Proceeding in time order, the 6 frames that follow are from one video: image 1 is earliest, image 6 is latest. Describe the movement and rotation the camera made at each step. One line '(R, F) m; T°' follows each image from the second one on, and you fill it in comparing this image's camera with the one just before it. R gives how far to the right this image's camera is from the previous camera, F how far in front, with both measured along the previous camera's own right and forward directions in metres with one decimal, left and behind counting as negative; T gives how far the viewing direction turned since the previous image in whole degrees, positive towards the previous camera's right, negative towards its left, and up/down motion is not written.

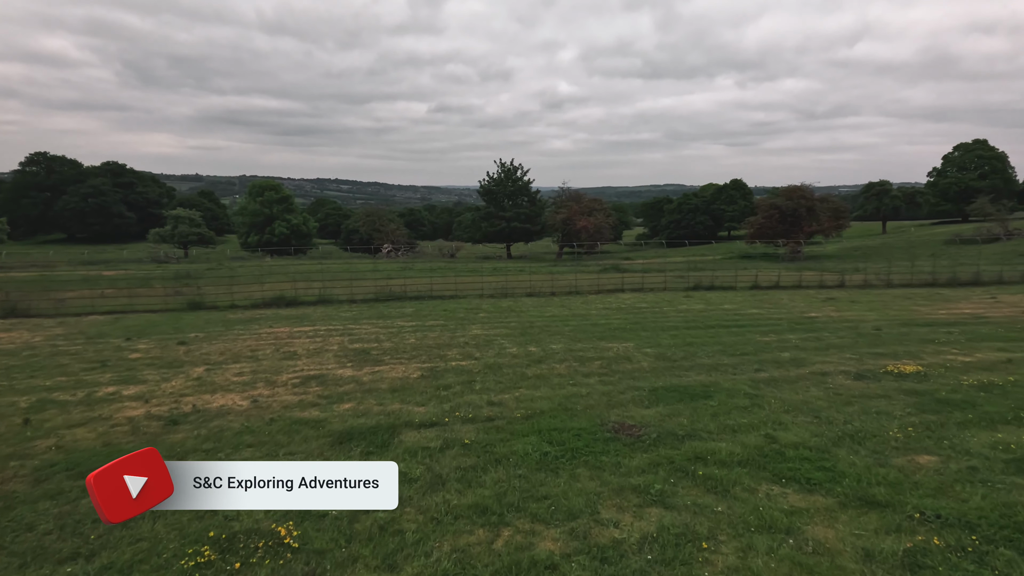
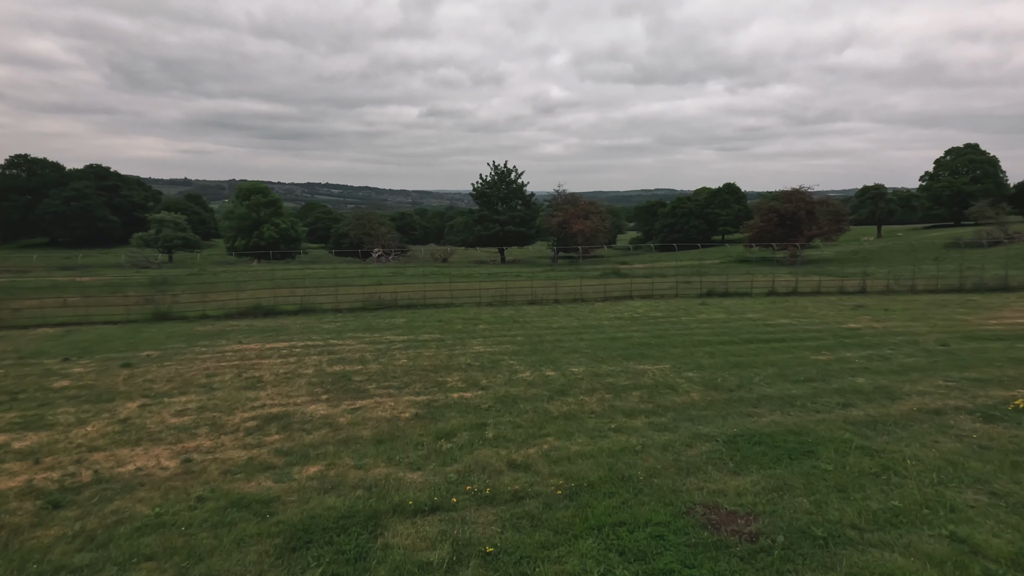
(-0.4, +2.2) m; +1°
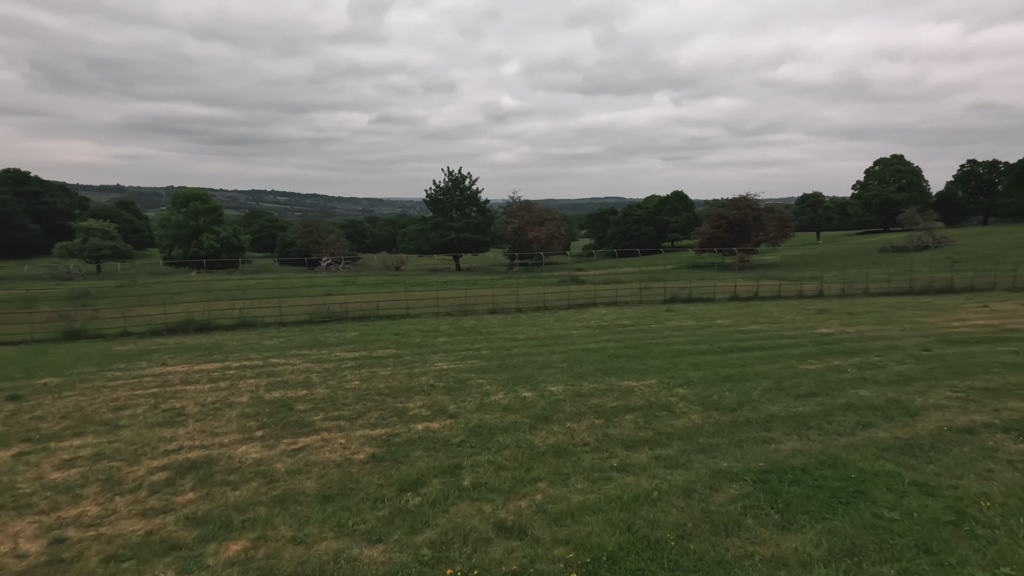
(-0.3, +1.3) m; +5°
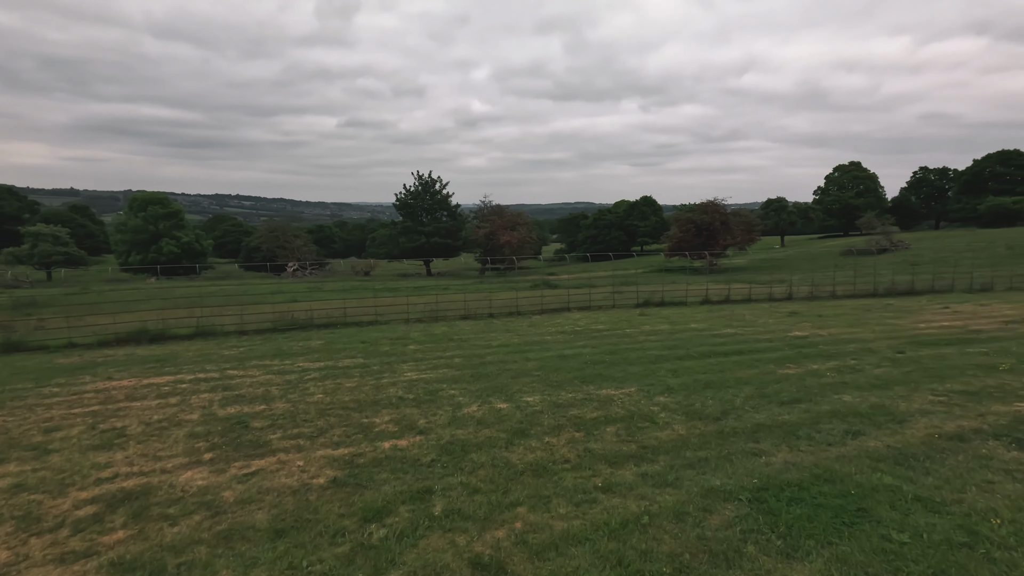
(0.0, +0.5) m; +3°
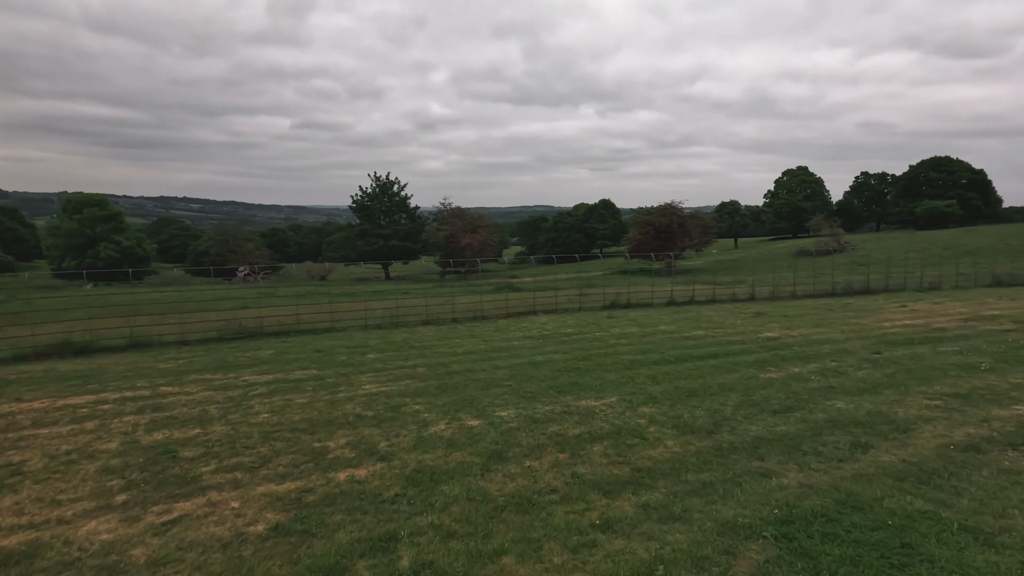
(-0.2, +0.9) m; +4°
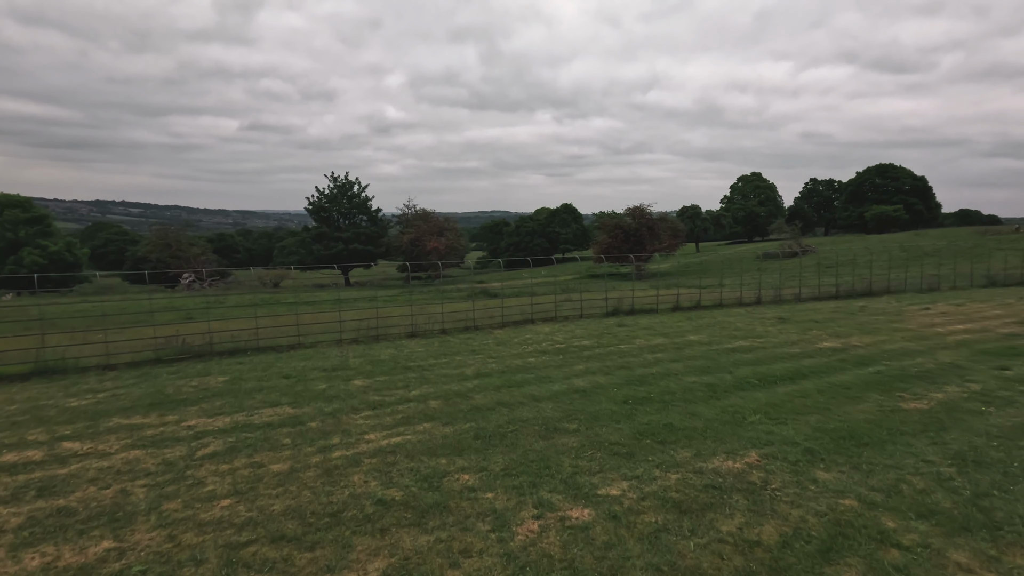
(-1.6, +3.1) m; +5°
